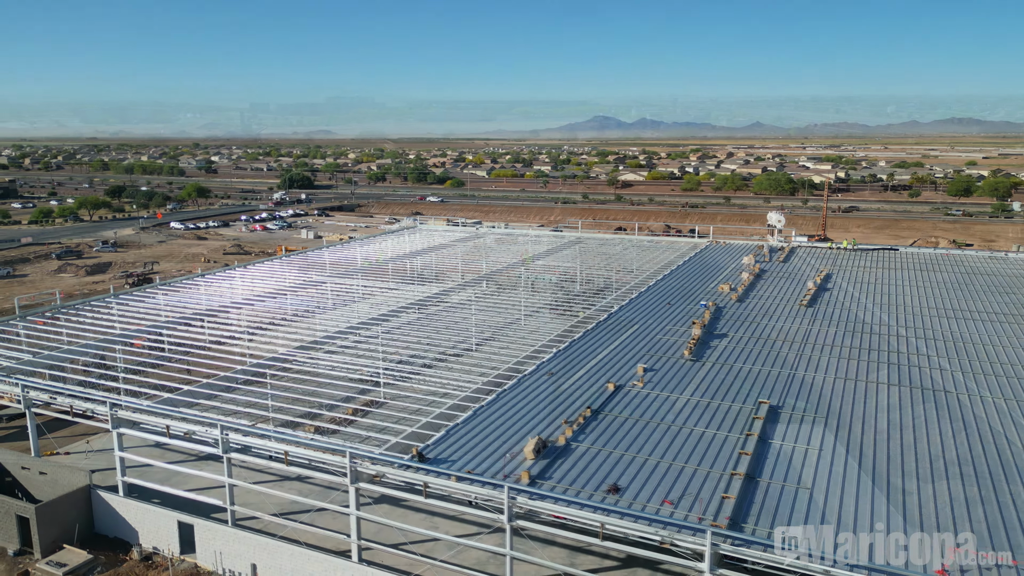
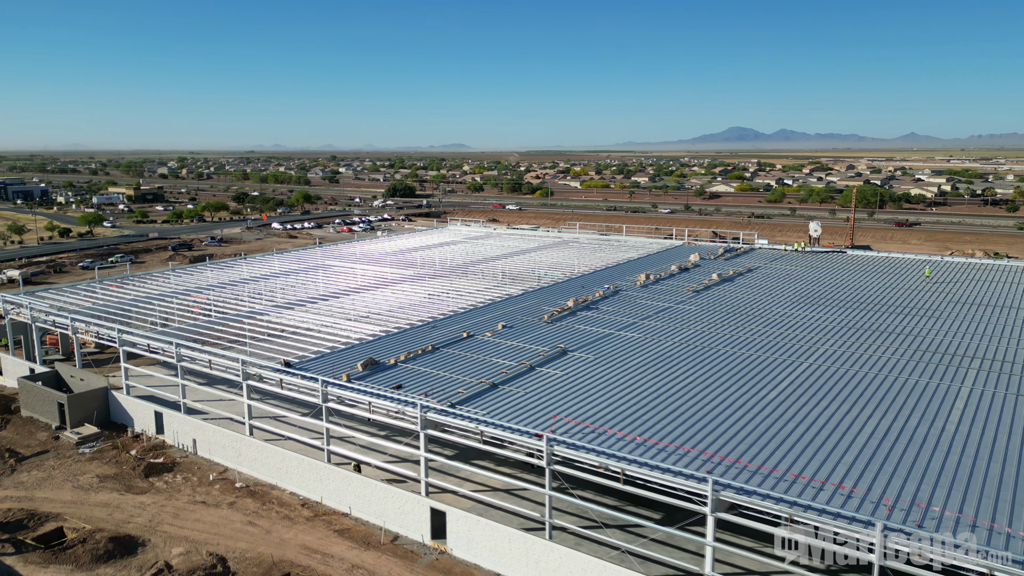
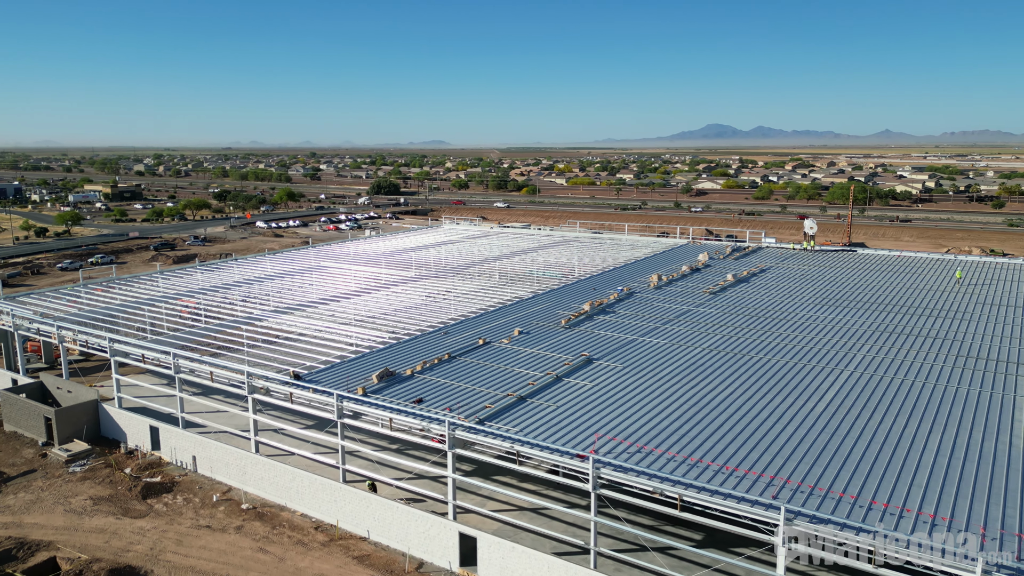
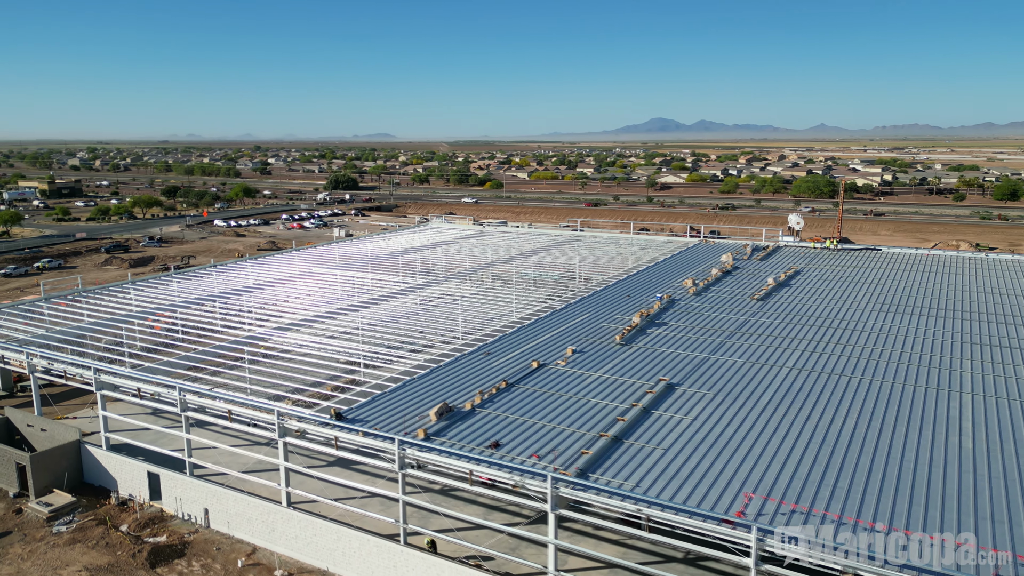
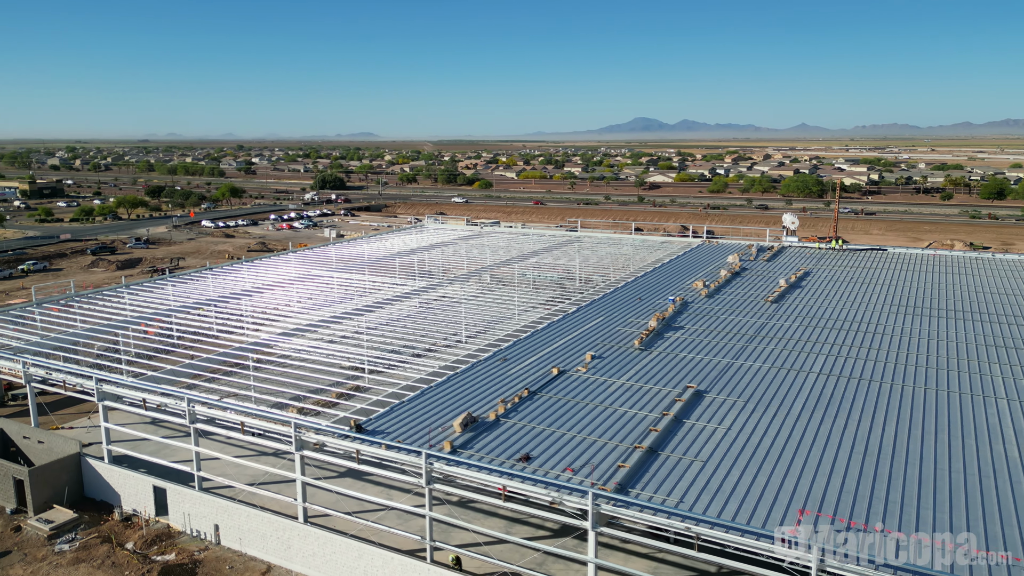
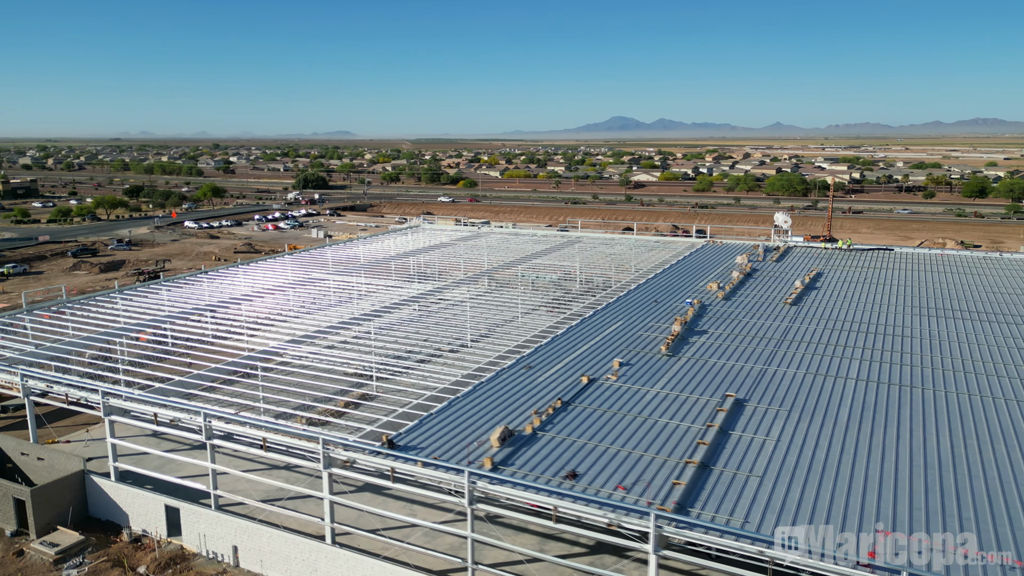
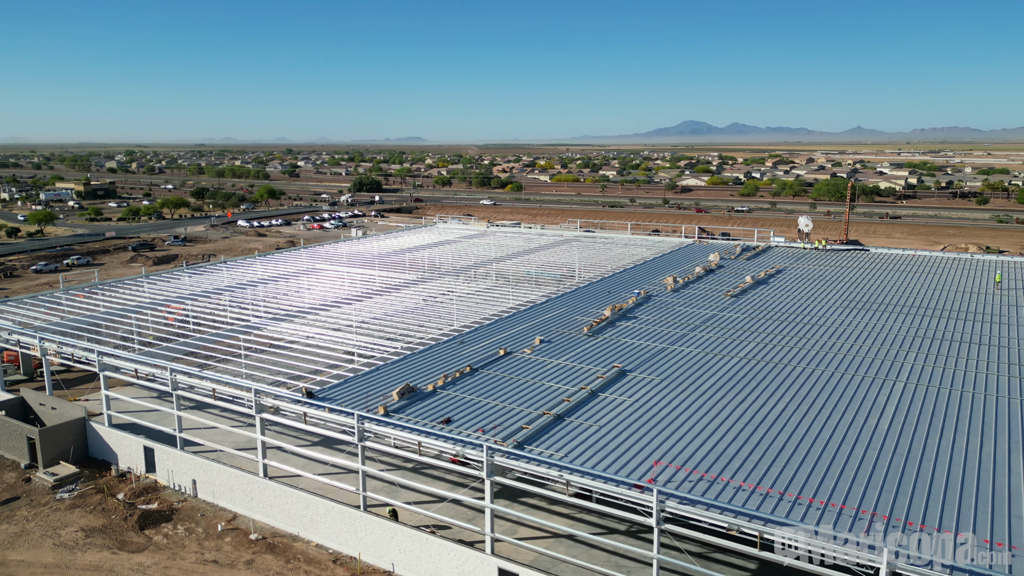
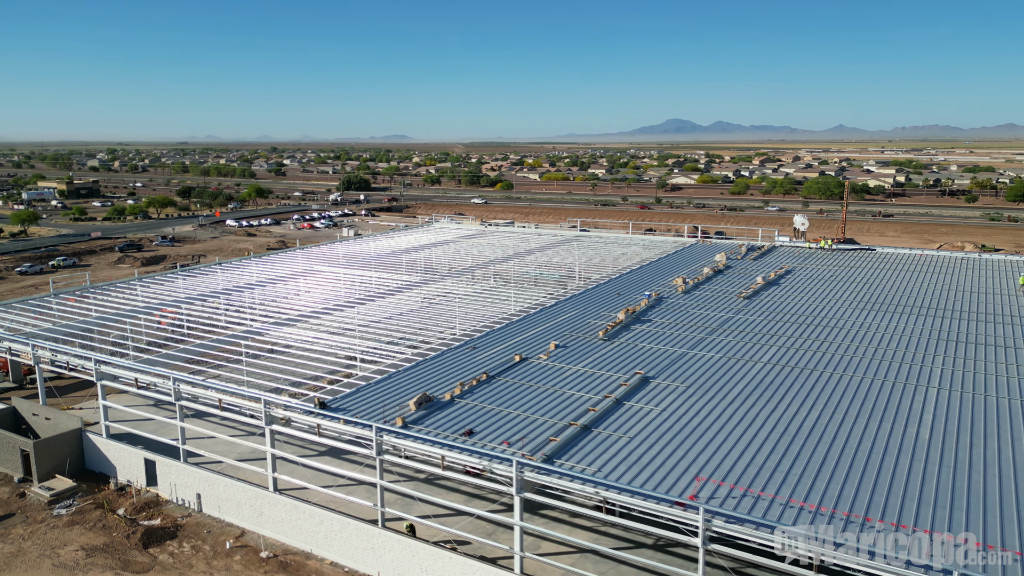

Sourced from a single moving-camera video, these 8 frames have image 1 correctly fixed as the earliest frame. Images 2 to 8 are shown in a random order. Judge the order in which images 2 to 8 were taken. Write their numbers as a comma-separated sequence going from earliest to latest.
6, 5, 4, 8, 7, 3, 2
